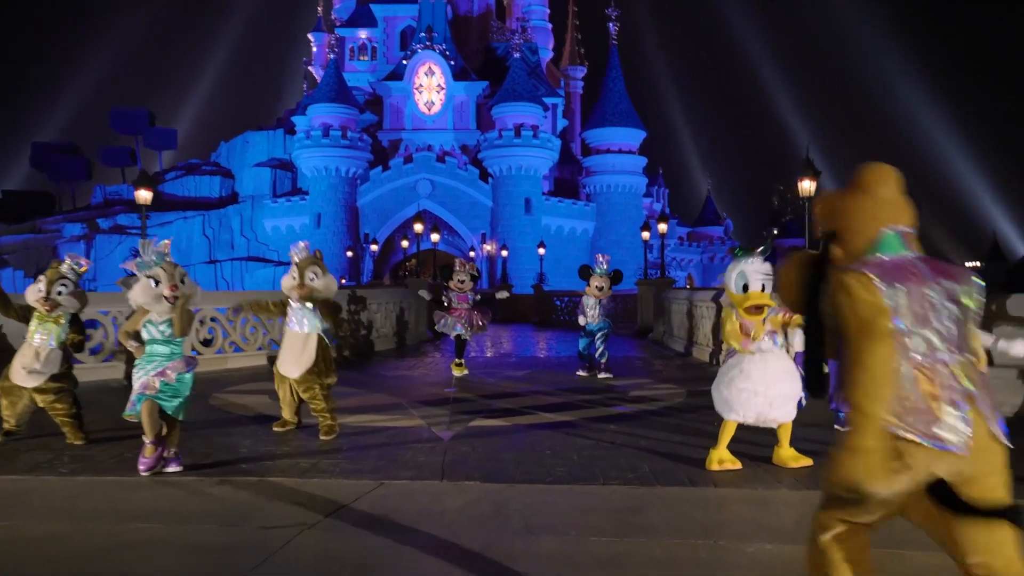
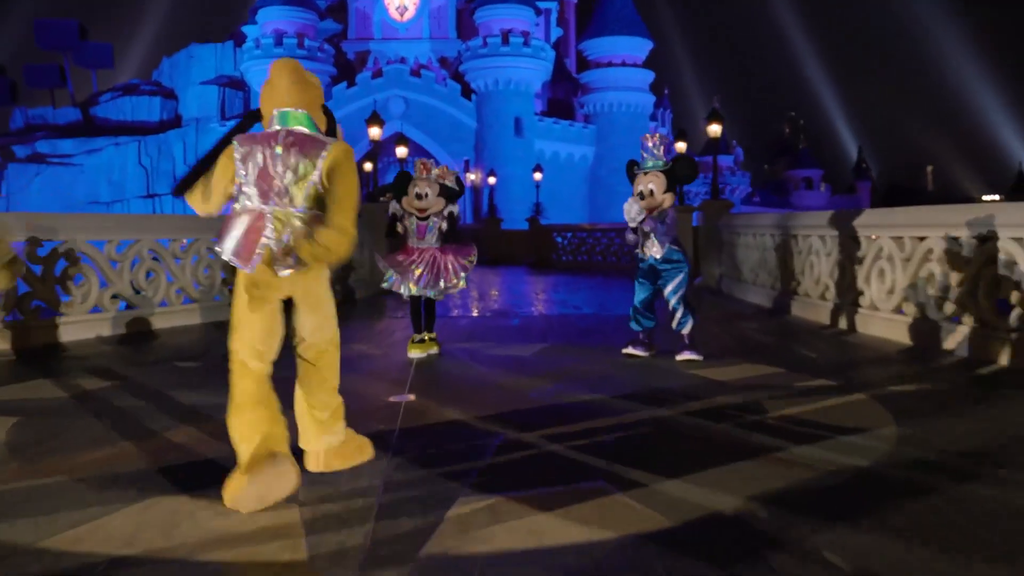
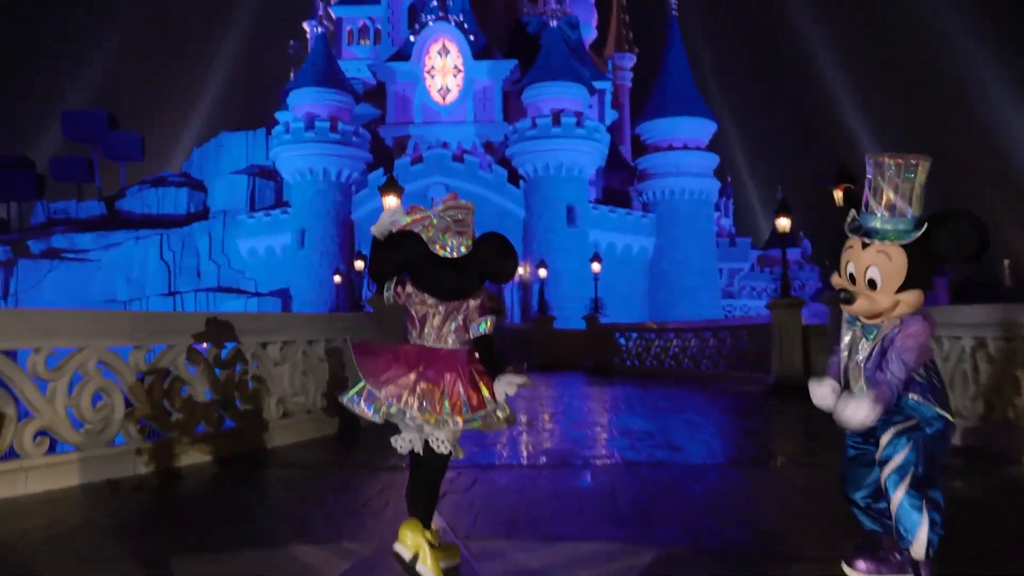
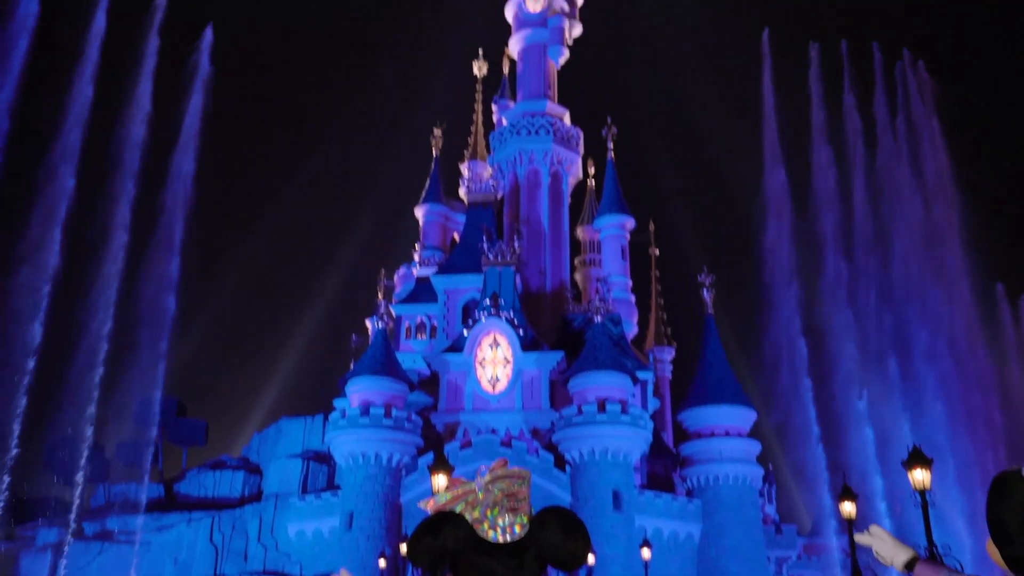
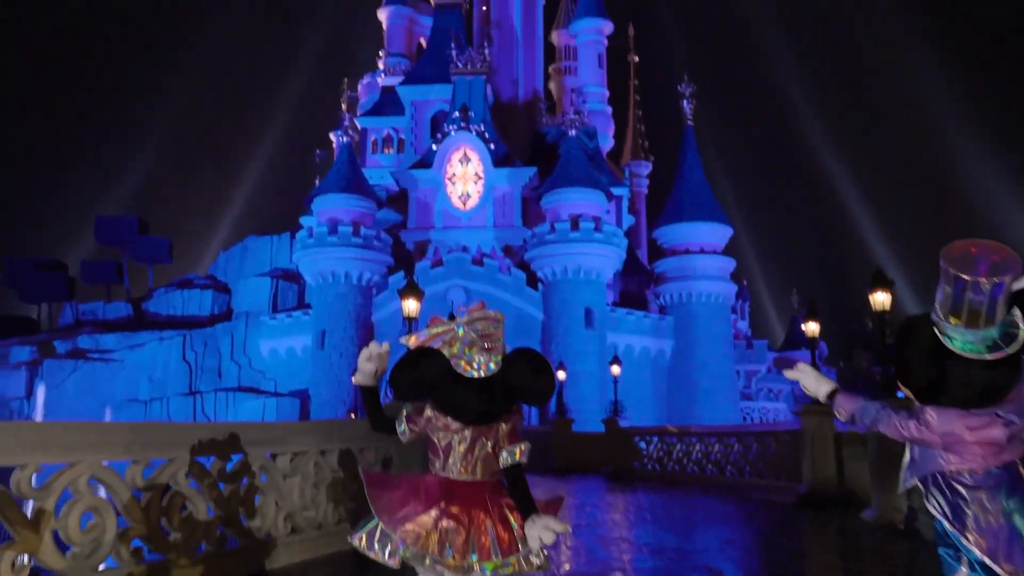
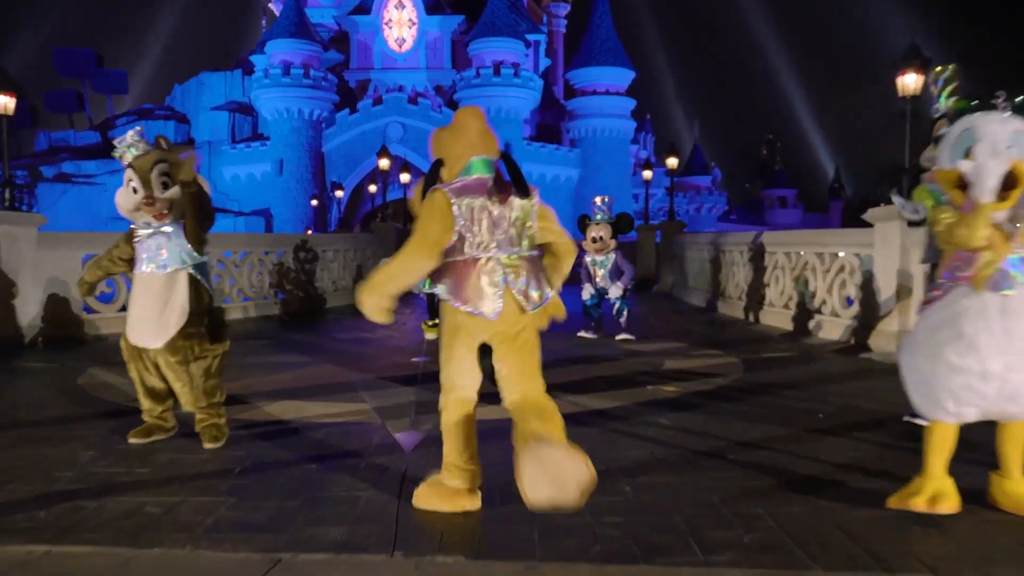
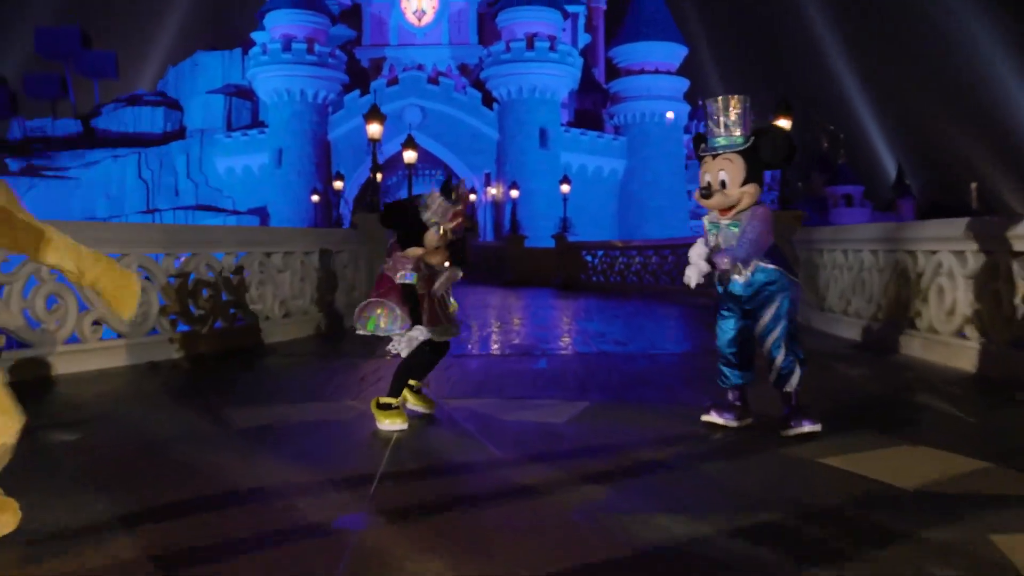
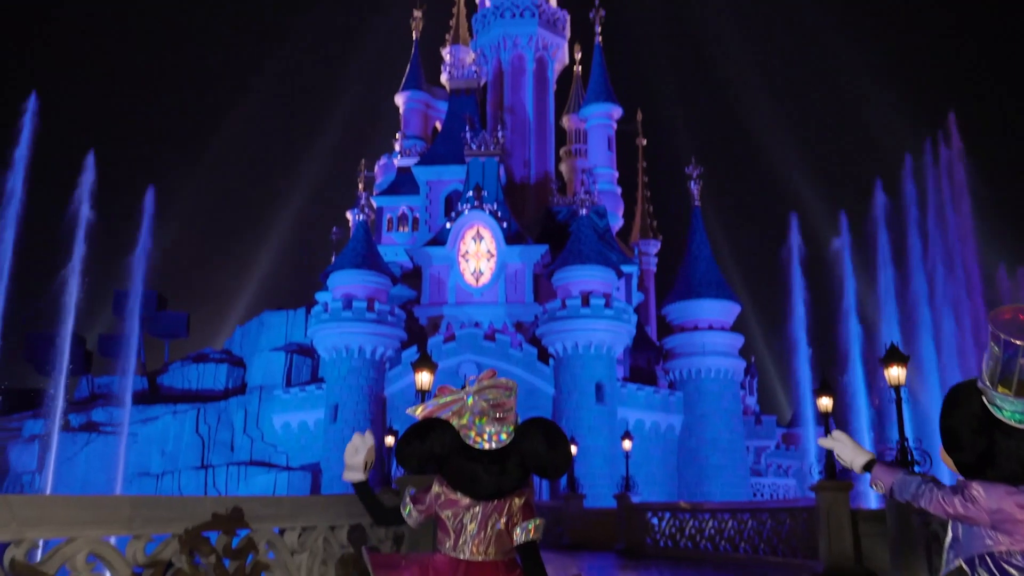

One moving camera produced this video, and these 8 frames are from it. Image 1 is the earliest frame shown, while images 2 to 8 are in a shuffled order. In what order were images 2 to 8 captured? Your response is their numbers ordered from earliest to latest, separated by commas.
6, 2, 7, 3, 5, 8, 4
